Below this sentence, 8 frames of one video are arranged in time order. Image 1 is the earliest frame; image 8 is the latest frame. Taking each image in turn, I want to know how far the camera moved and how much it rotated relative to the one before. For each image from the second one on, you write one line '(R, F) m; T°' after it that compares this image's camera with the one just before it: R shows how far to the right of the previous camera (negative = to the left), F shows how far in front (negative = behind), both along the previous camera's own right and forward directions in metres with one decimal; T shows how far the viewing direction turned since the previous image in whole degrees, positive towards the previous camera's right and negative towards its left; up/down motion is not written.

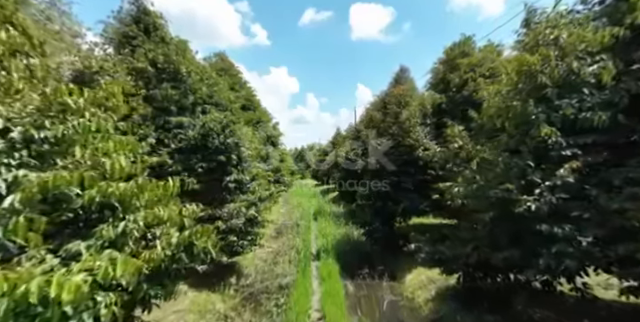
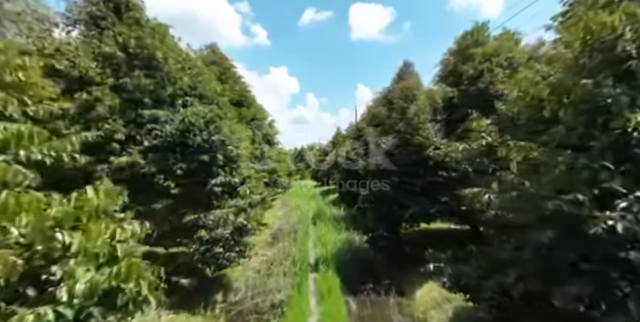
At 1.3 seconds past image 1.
(0.0, +0.8) m; 0°
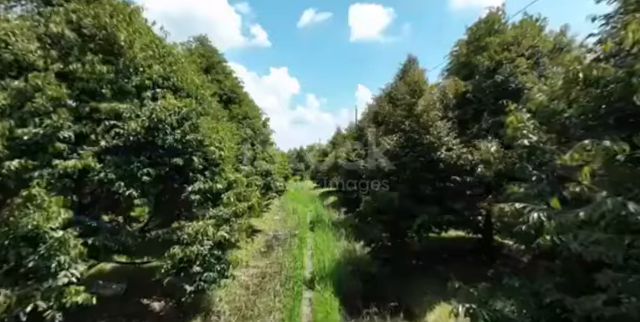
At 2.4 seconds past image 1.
(+0.1, +0.8) m; 0°
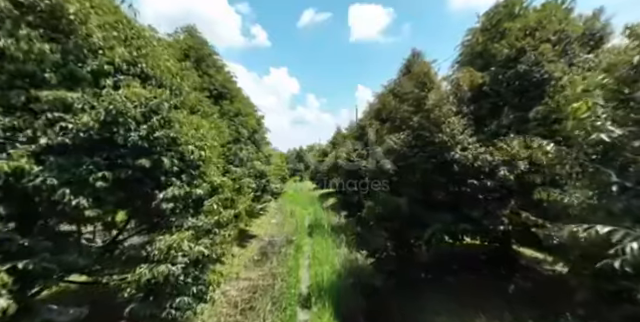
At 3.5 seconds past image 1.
(0.0, +0.8) m; 0°
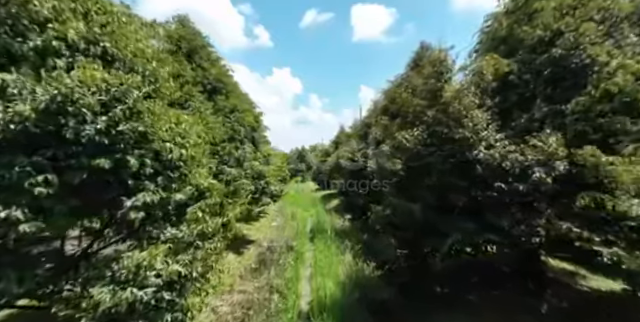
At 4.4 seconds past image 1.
(0.0, +0.7) m; 0°
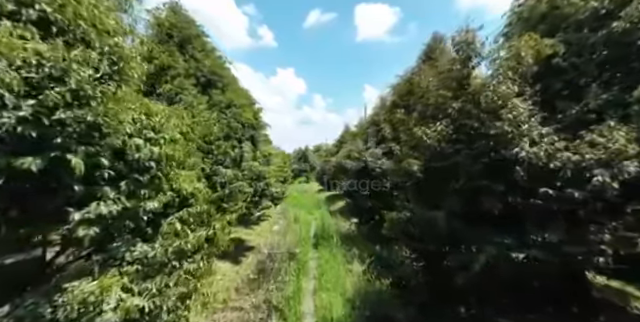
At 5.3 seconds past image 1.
(0.0, +0.8) m; -1°
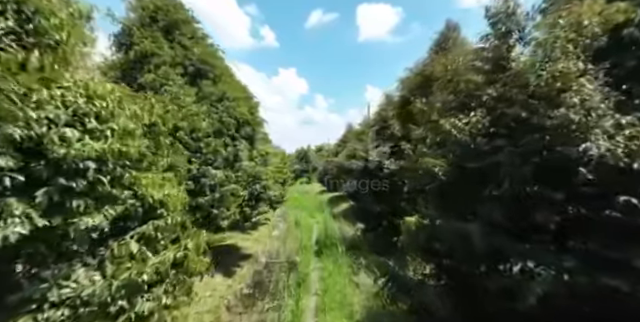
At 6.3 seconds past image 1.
(0.0, +1.0) m; 0°
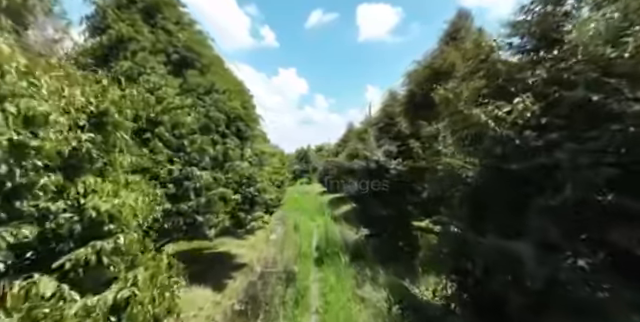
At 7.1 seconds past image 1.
(0.0, +0.9) m; 0°
